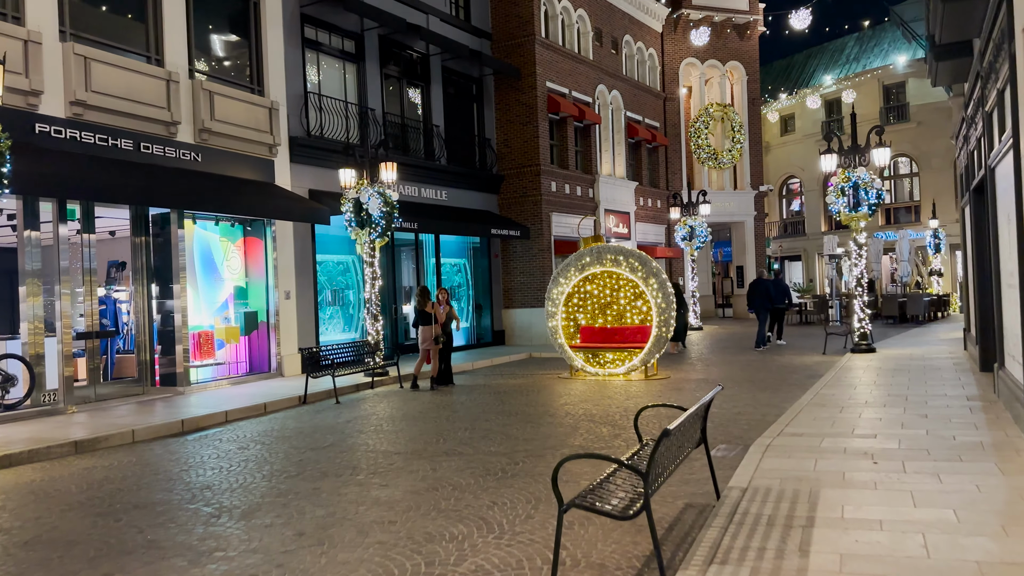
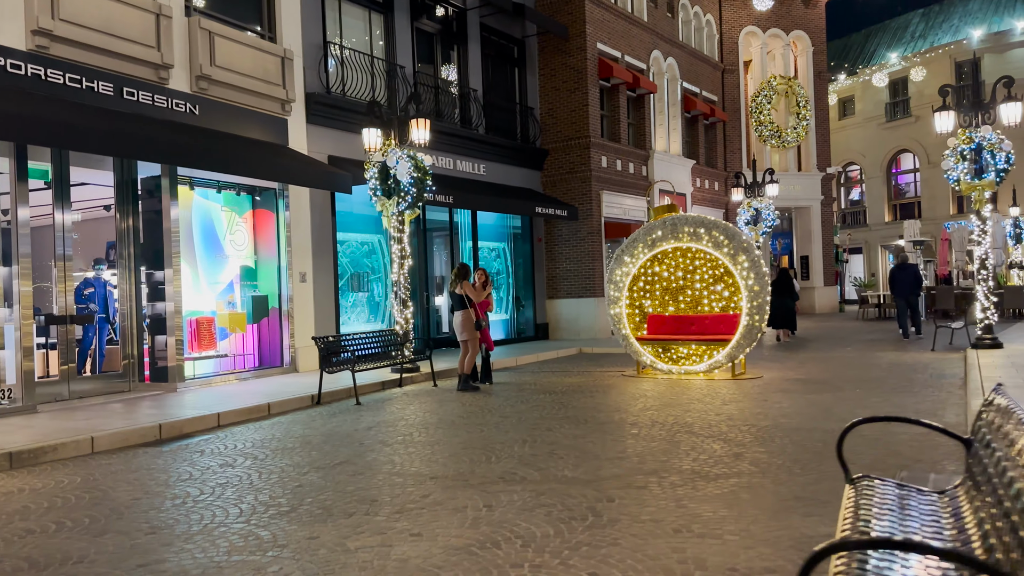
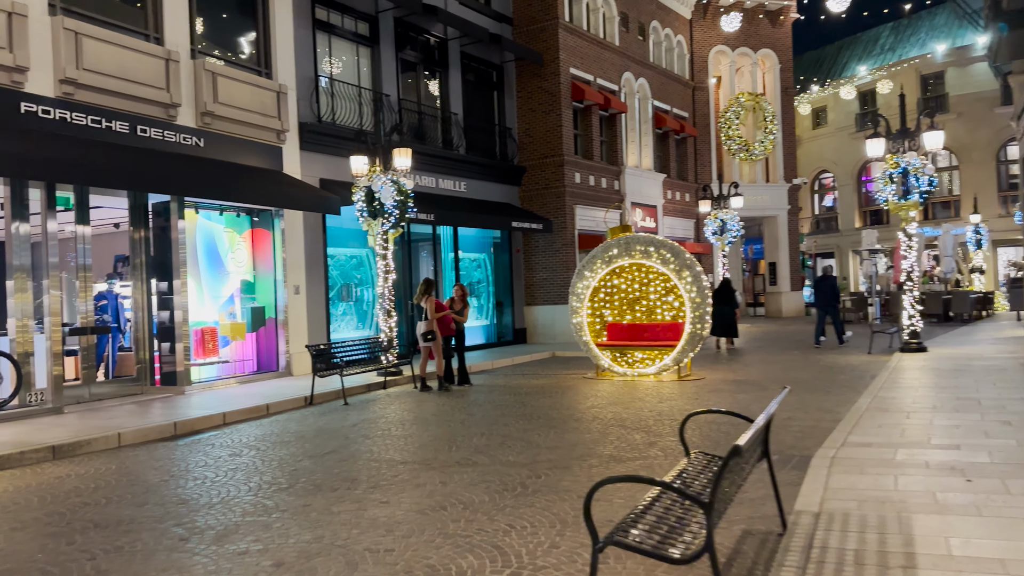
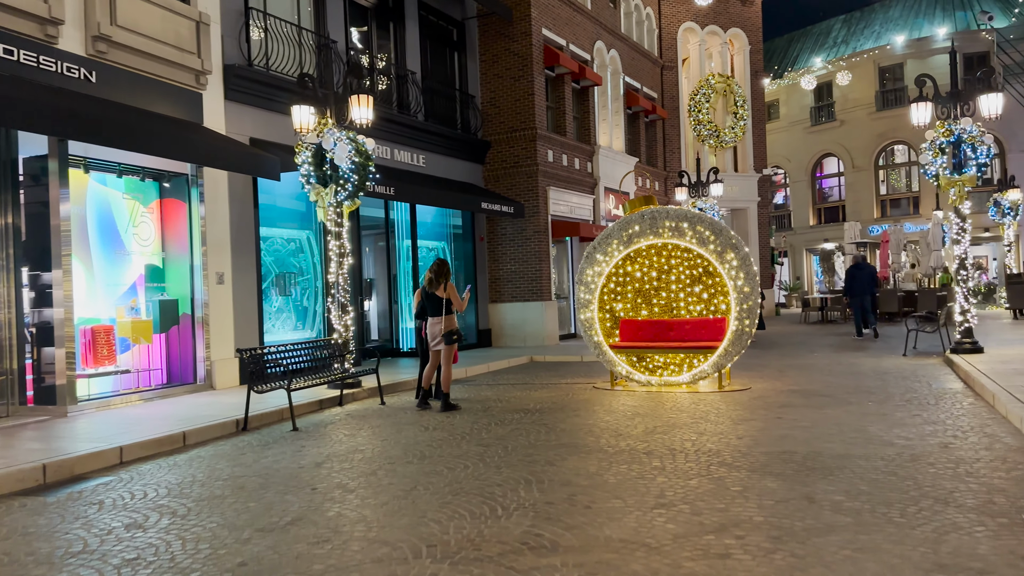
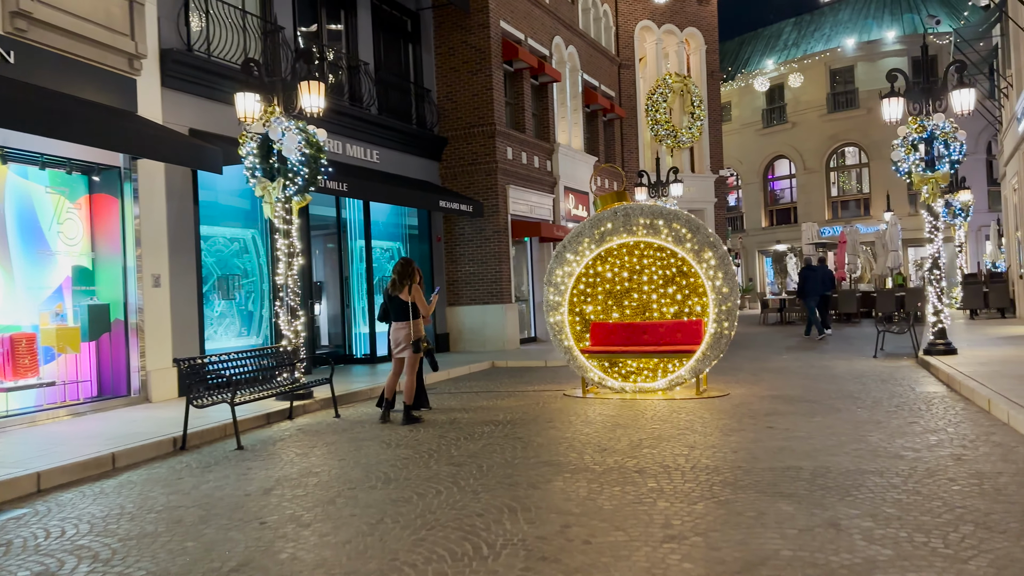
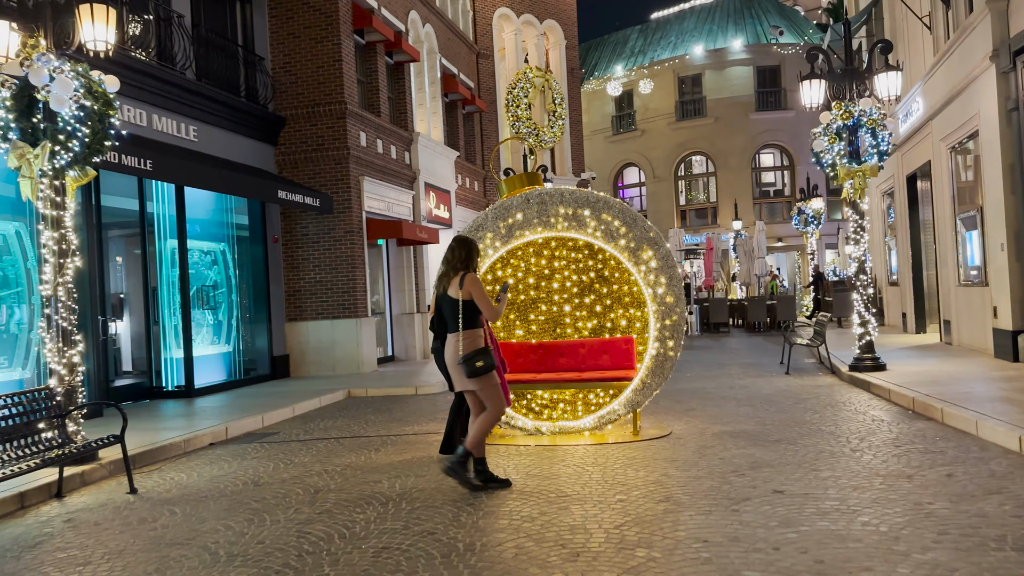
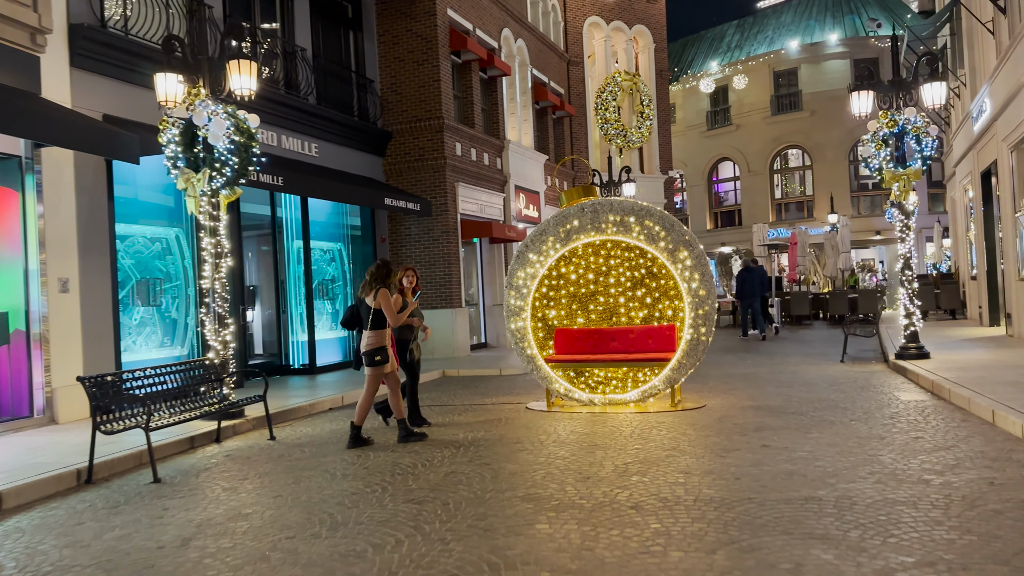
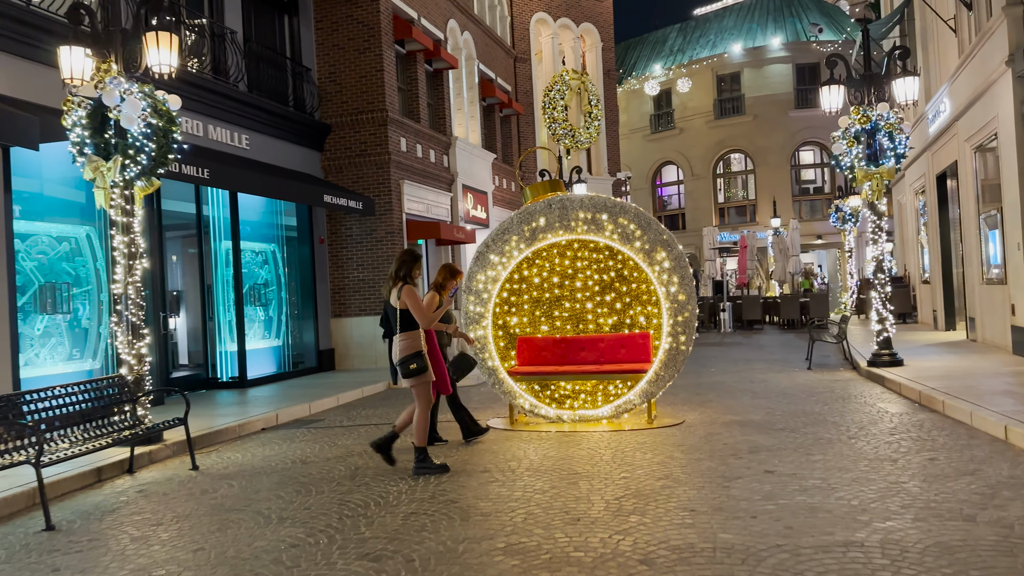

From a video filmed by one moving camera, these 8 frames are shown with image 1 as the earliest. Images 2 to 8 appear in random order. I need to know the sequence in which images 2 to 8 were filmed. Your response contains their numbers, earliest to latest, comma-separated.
3, 2, 4, 5, 7, 8, 6
